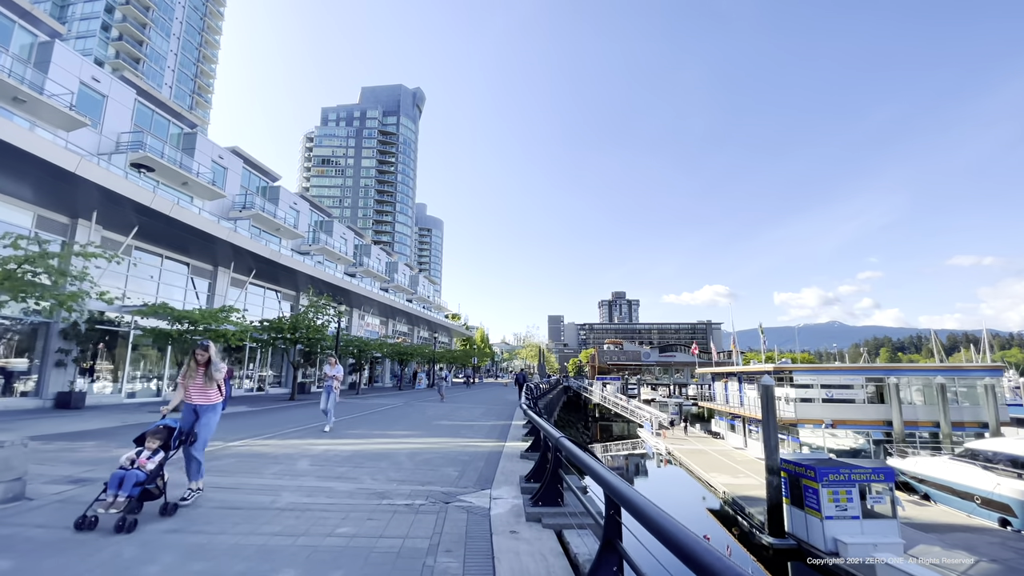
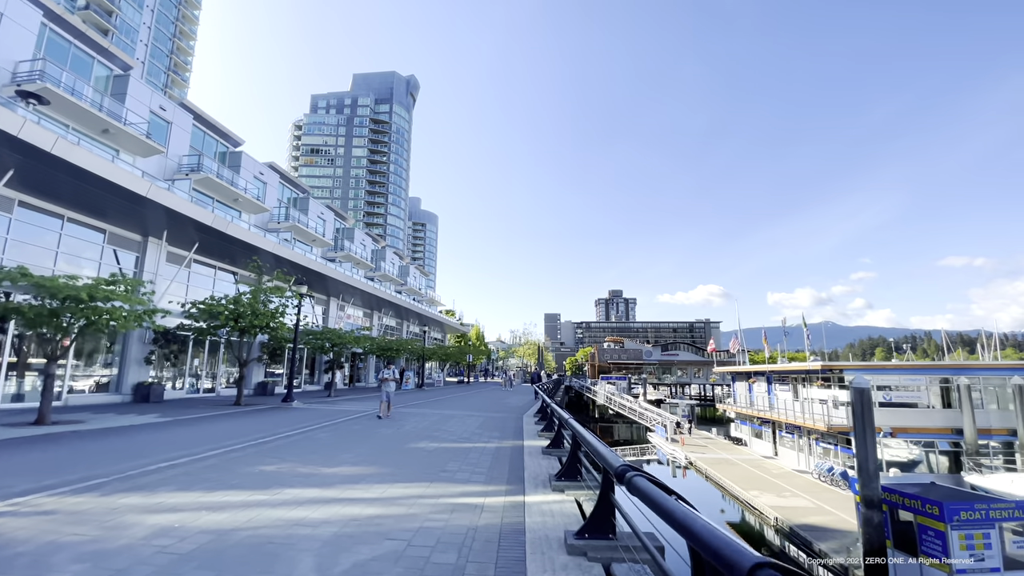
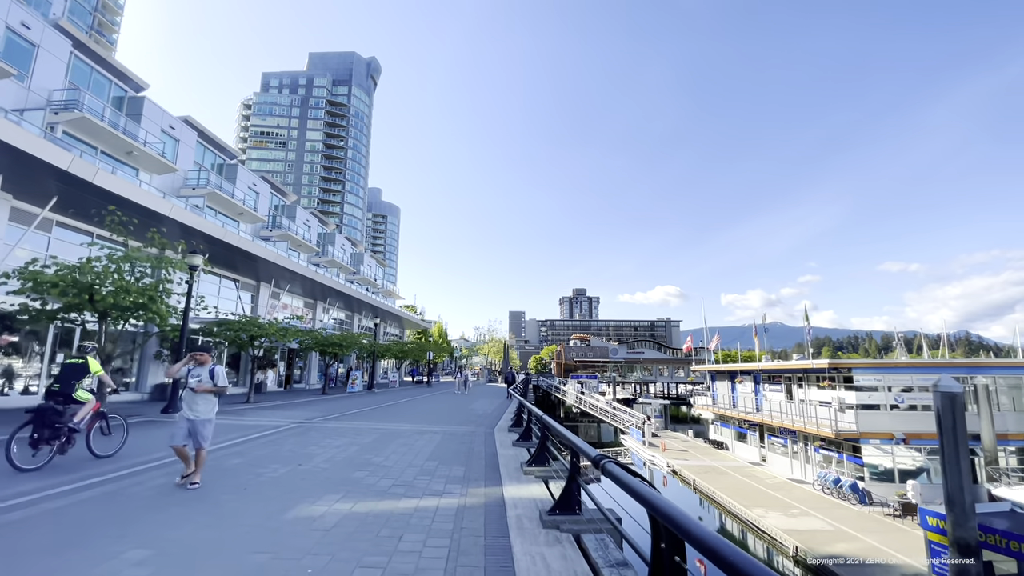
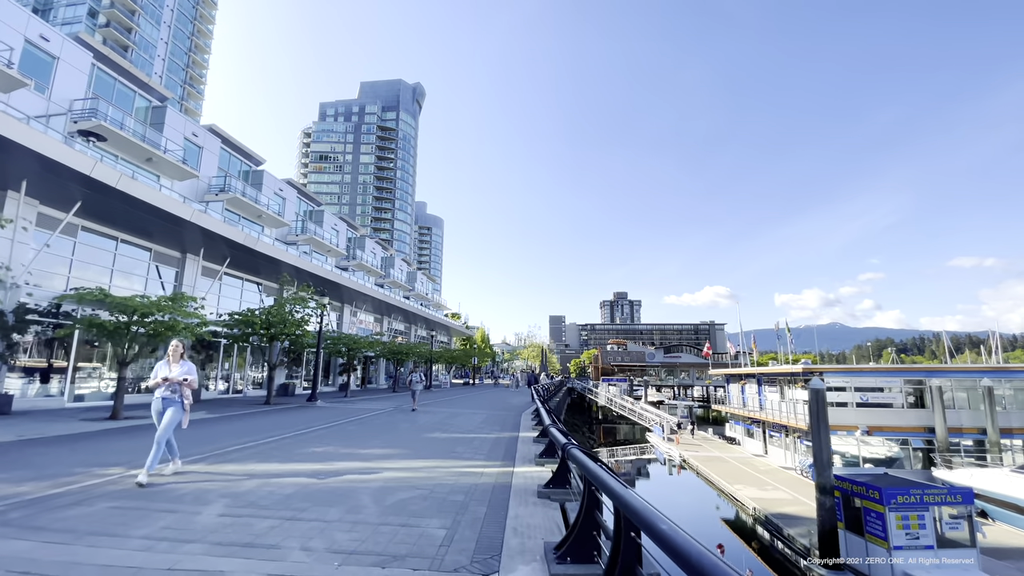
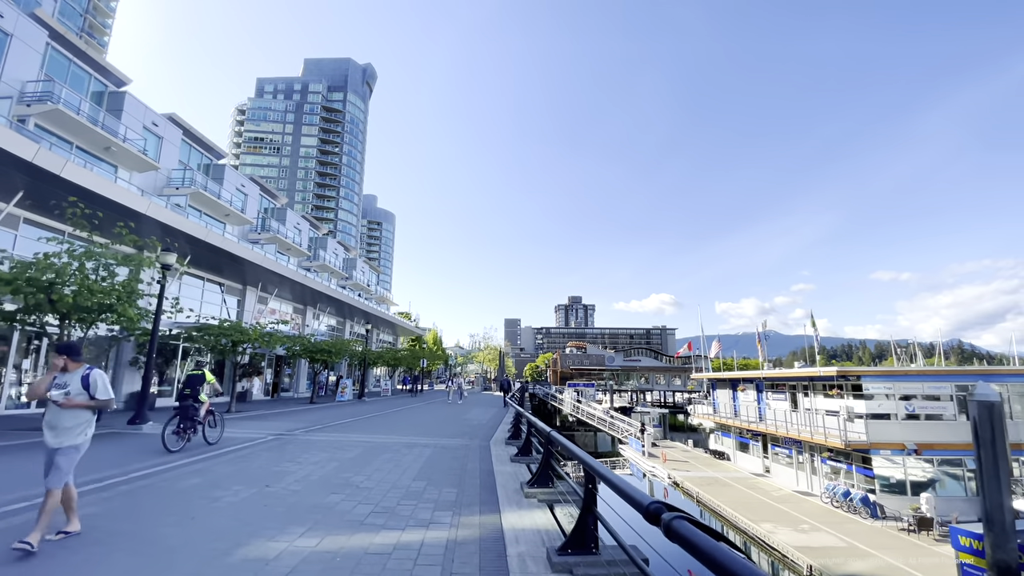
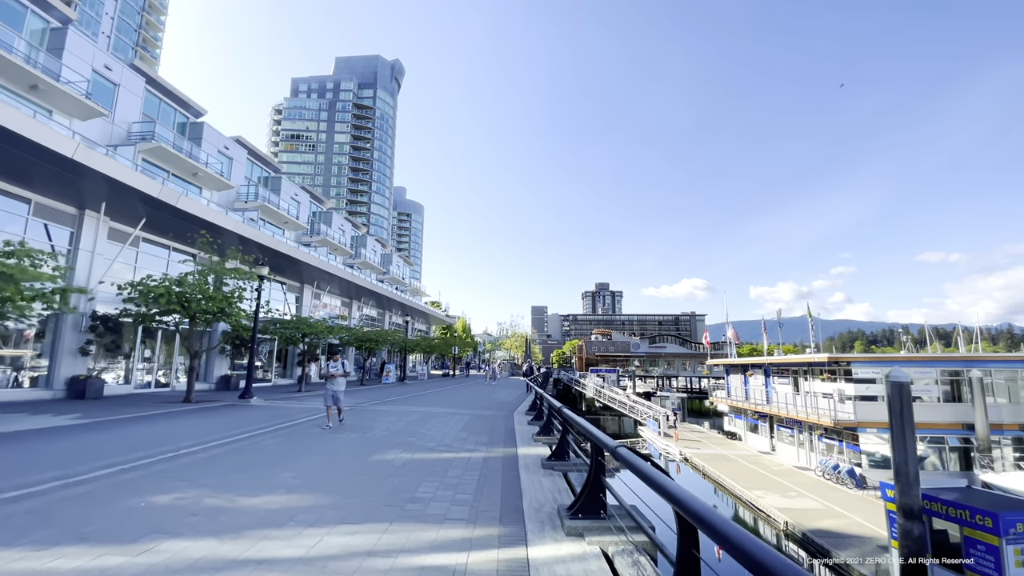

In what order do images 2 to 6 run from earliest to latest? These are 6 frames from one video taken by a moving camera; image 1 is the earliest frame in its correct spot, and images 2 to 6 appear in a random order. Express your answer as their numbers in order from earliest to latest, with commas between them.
4, 2, 6, 3, 5
